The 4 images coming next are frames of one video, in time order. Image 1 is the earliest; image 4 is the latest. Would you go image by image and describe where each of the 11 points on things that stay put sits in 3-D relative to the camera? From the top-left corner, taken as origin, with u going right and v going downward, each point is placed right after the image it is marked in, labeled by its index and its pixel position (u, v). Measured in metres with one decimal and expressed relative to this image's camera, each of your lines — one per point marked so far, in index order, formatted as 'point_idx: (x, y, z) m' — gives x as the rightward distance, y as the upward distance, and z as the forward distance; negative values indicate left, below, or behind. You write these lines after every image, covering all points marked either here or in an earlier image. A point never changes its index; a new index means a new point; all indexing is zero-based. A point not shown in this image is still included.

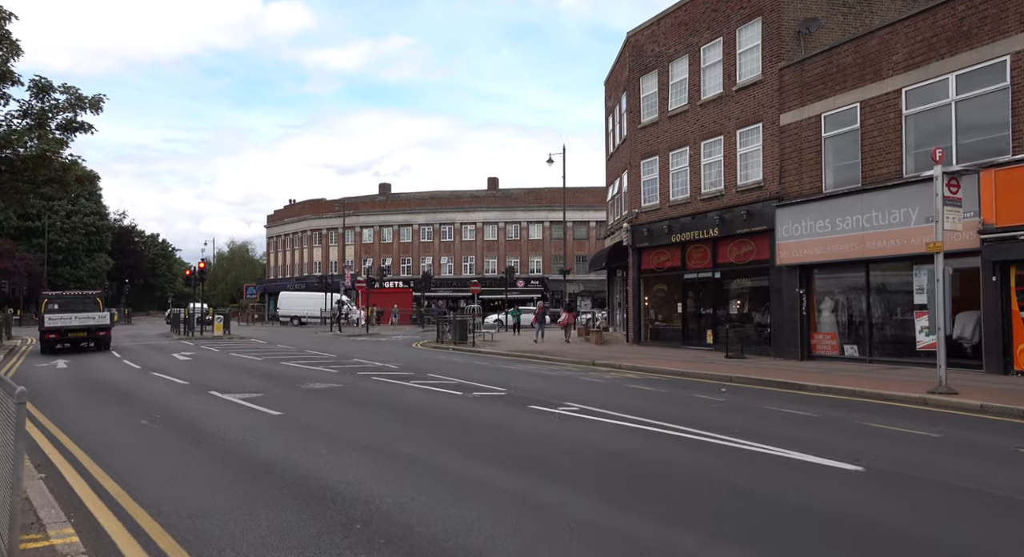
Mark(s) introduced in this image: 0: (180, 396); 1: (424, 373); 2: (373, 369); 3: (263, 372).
0: (-6.0, -2.2, +14.6) m
1: (-1.8, -2.1, +17.7) m
2: (-3.2, -2.2, +18.9) m
3: (-6.0, -2.3, +19.4) m
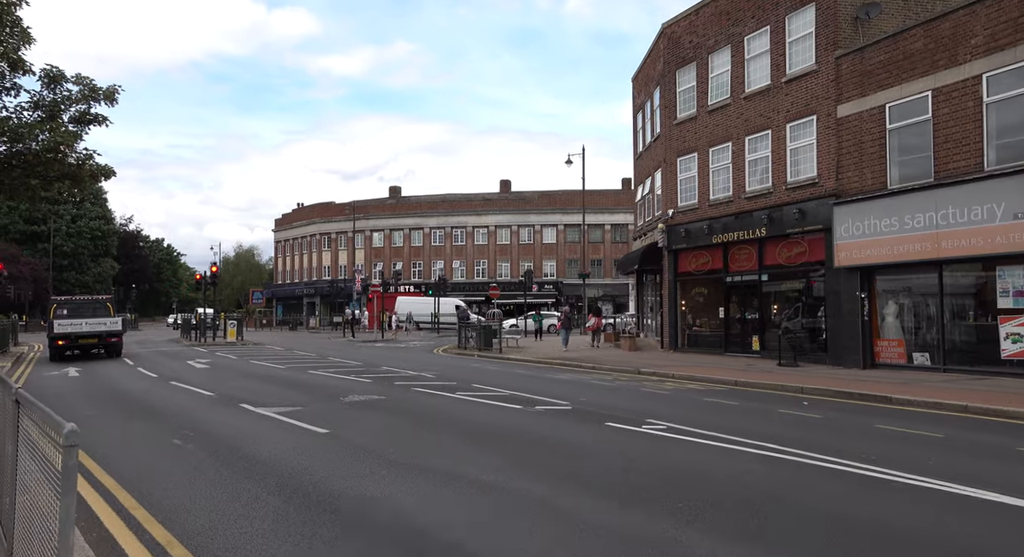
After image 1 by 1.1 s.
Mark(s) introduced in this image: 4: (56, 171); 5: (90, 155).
0: (-5.0, -2.3, +13.4) m
1: (-0.8, -2.2, +16.4) m
2: (-2.2, -2.2, +17.6) m
3: (-4.9, -2.3, +18.1) m
4: (-10.8, +2.5, +18.9) m
5: (-10.0, +2.9, +19.2) m
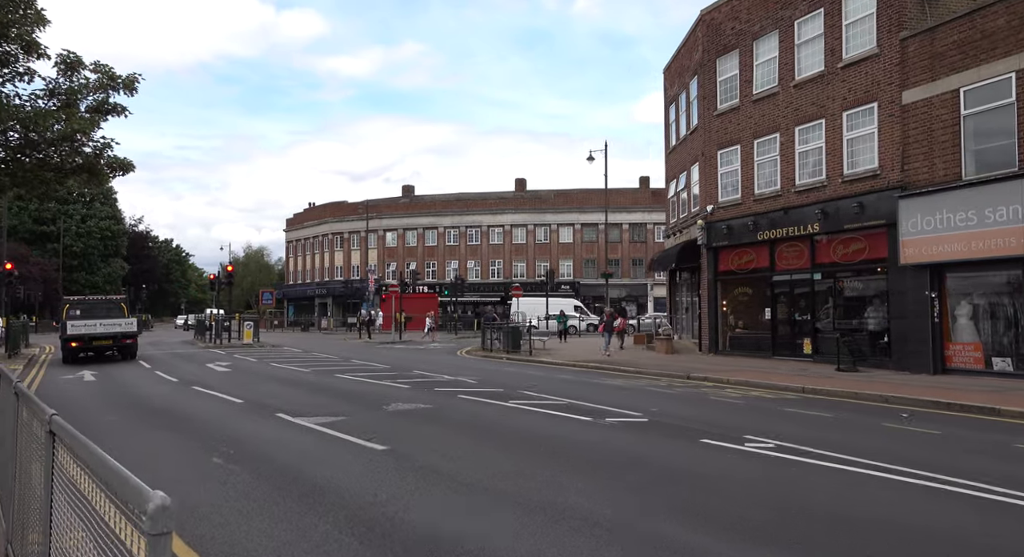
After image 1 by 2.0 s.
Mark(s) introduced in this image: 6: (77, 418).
0: (-4.0, -2.2, +12.2) m
1: (+0.2, -2.1, +15.2) m
2: (-1.2, -2.2, +16.4) m
3: (-4.0, -2.3, +16.9) m
4: (-9.8, +2.6, +17.8) m
5: (-9.0, +3.0, +18.1) m
6: (-6.8, -2.3, +12.8) m
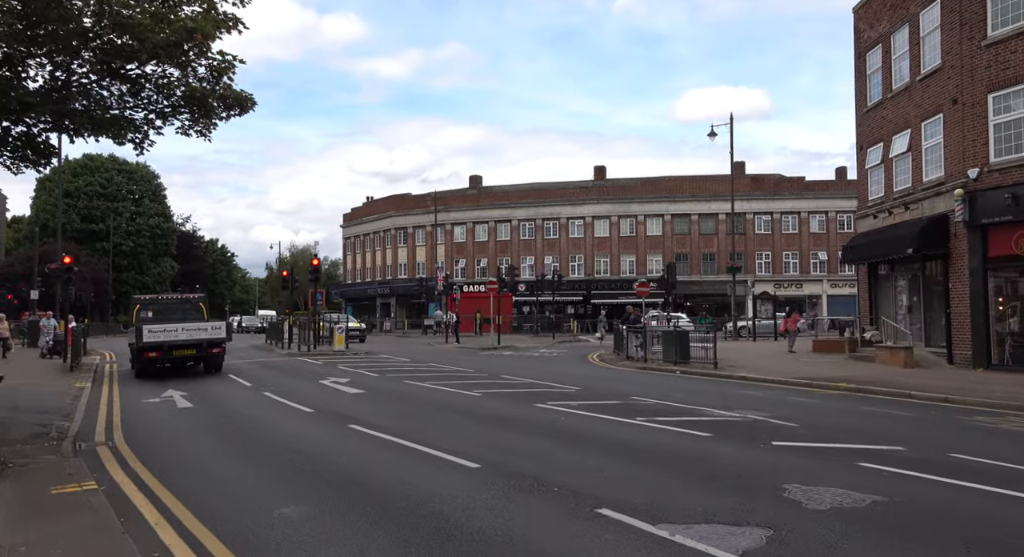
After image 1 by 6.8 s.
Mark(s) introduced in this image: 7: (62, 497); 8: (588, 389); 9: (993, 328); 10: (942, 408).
0: (+0.4, -2.0, +6.2) m
1: (+4.7, -1.9, +9.0) m
2: (+3.4, -1.9, +10.2) m
3: (+0.7, -2.1, +10.9) m
4: (-5.1, +2.8, +12.0) m
5: (-4.3, +3.2, +12.3) m
6: (-2.4, -2.1, +6.9) m
7: (-4.4, -2.1, +7.8) m
8: (+1.6, -2.3, +16.5) m
9: (+11.8, -1.1, +19.7) m
10: (+7.3, -2.1, +13.4) m
